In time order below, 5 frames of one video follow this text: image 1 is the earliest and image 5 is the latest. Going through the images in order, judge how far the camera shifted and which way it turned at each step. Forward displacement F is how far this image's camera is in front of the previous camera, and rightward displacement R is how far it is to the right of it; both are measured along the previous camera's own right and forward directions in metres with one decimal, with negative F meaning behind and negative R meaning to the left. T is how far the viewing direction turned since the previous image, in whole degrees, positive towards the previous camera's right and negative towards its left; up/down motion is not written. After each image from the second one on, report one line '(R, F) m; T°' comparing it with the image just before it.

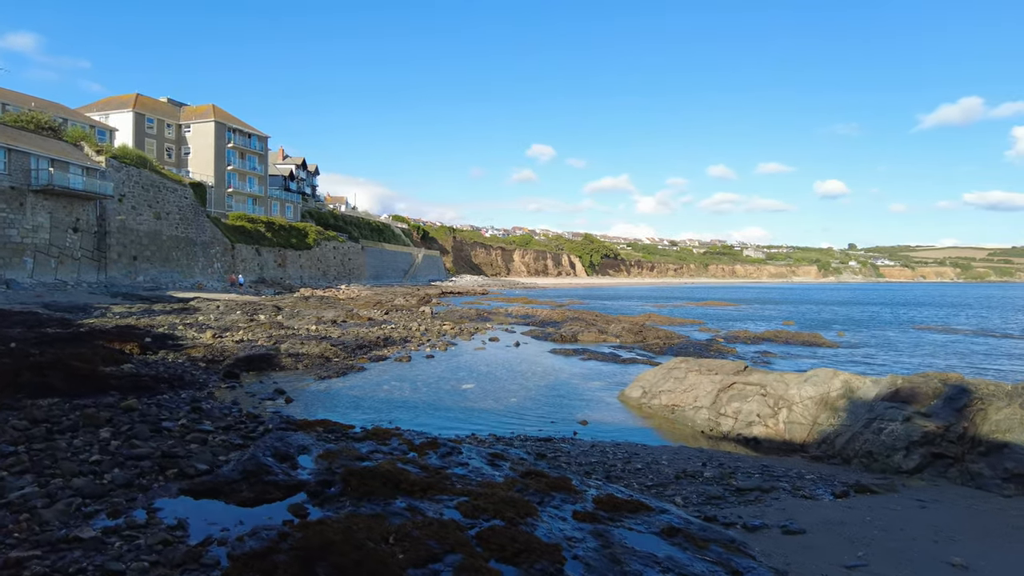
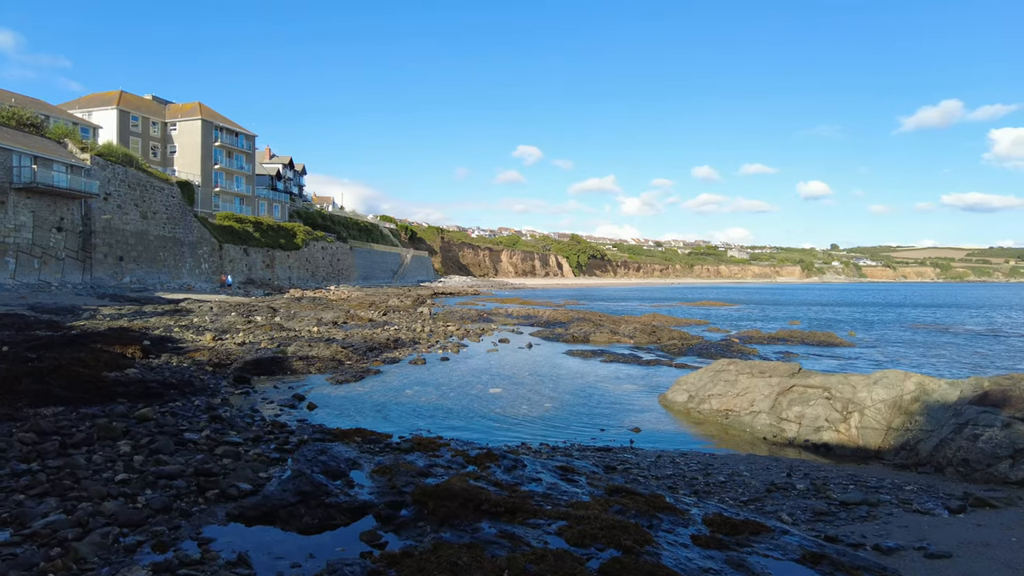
(-1.0, +0.8) m; +1°
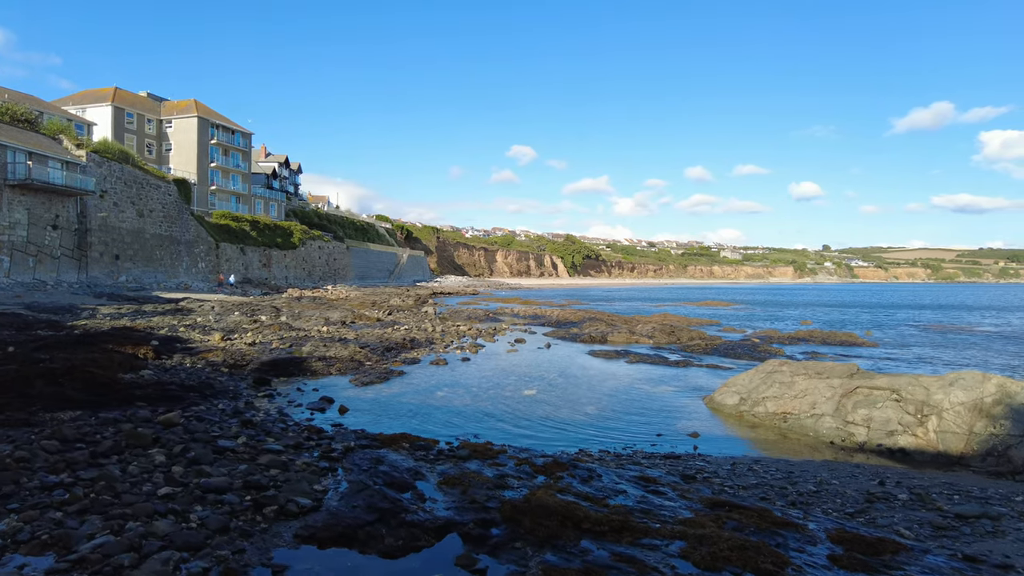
(-0.9, +0.6) m; +1°
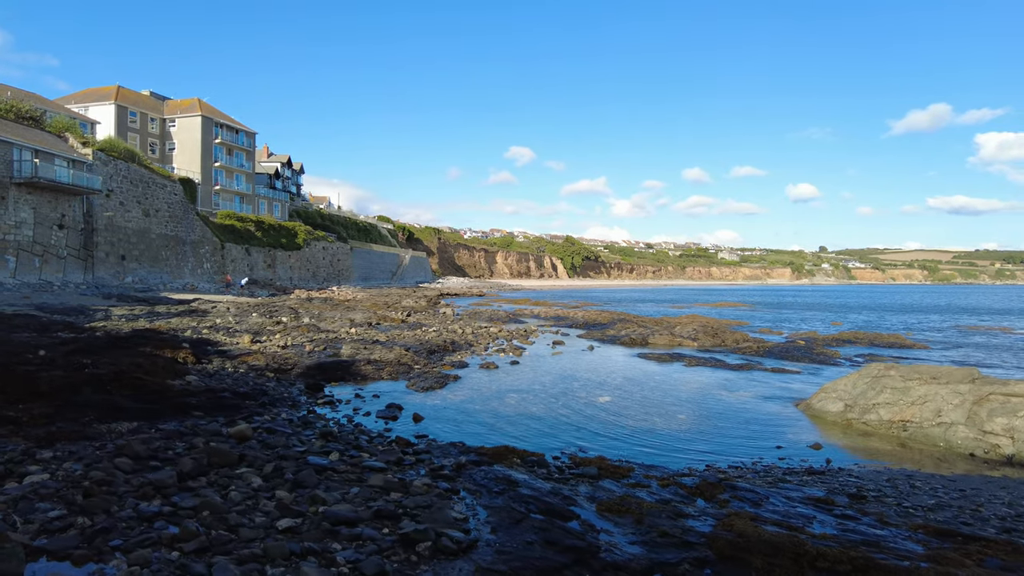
(-1.5, +0.9) m; 0°
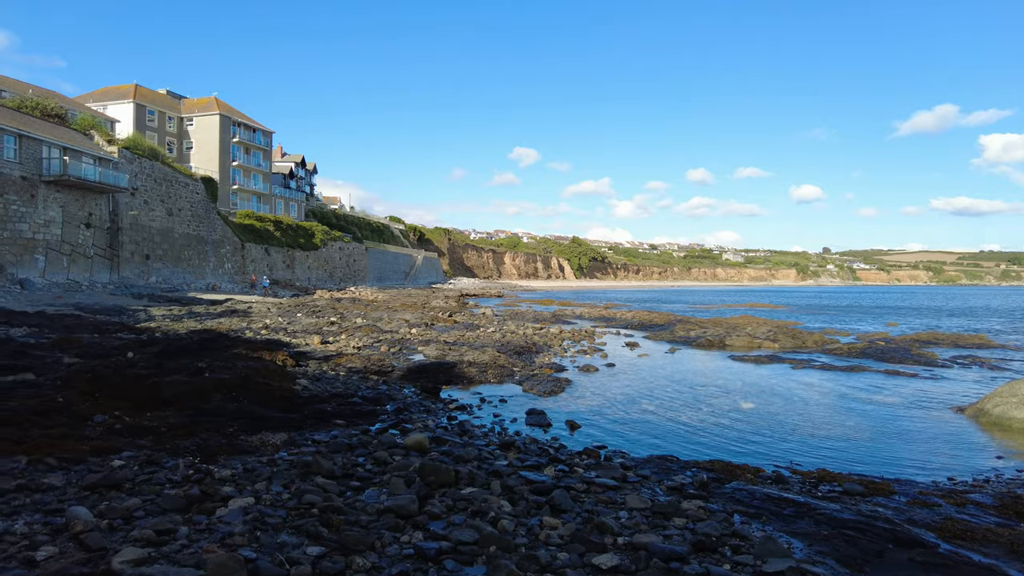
(-2.4, +0.9) m; 0°
